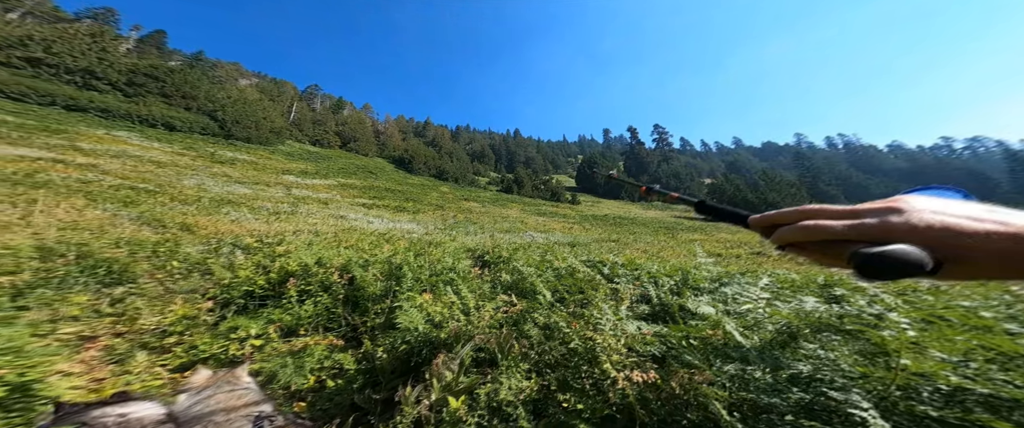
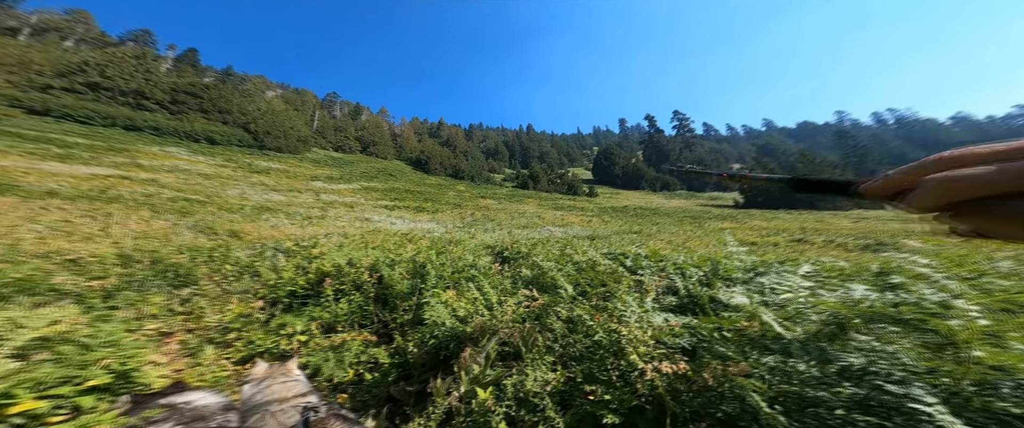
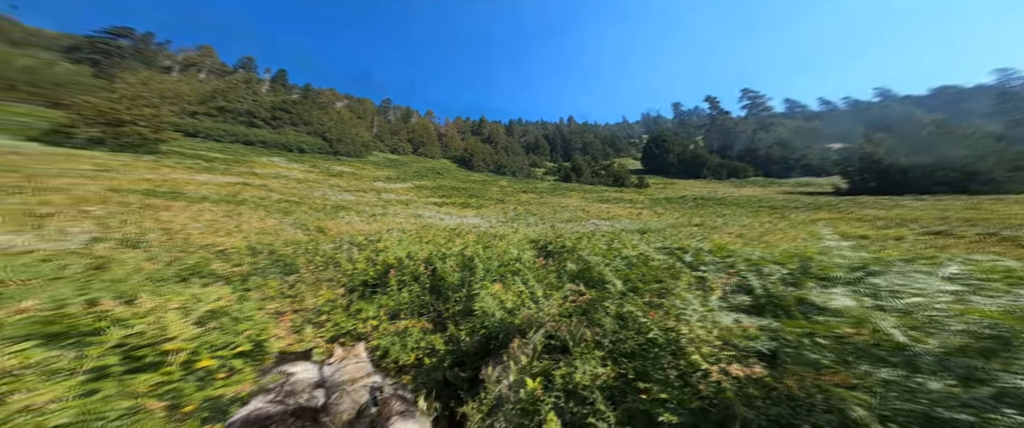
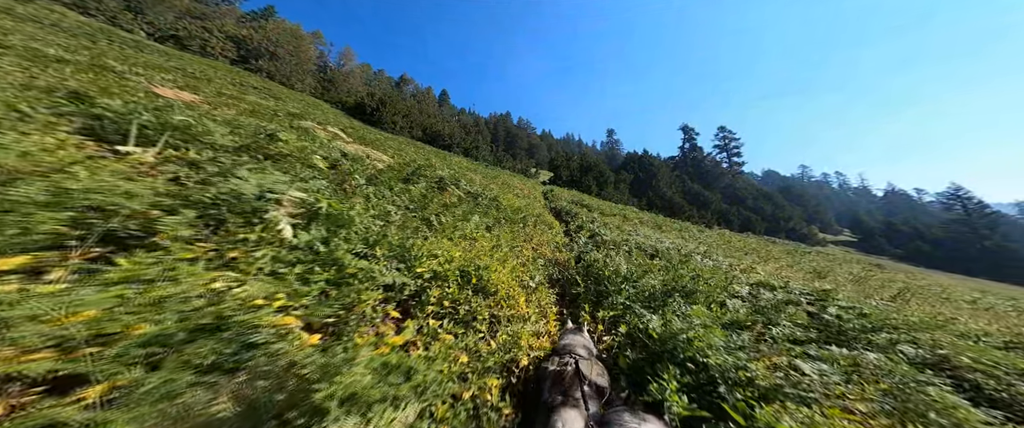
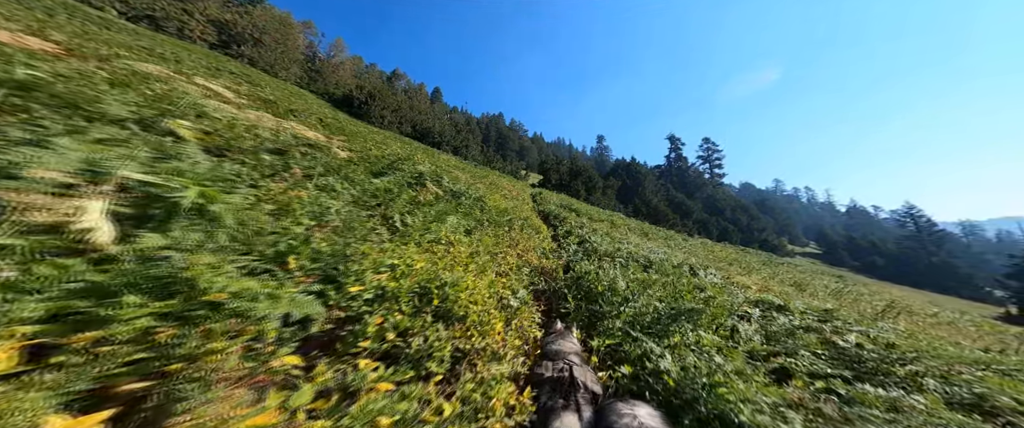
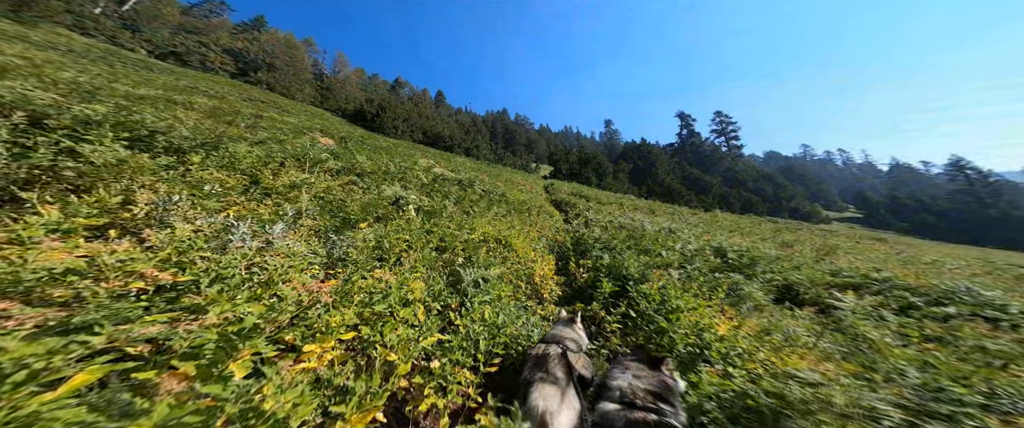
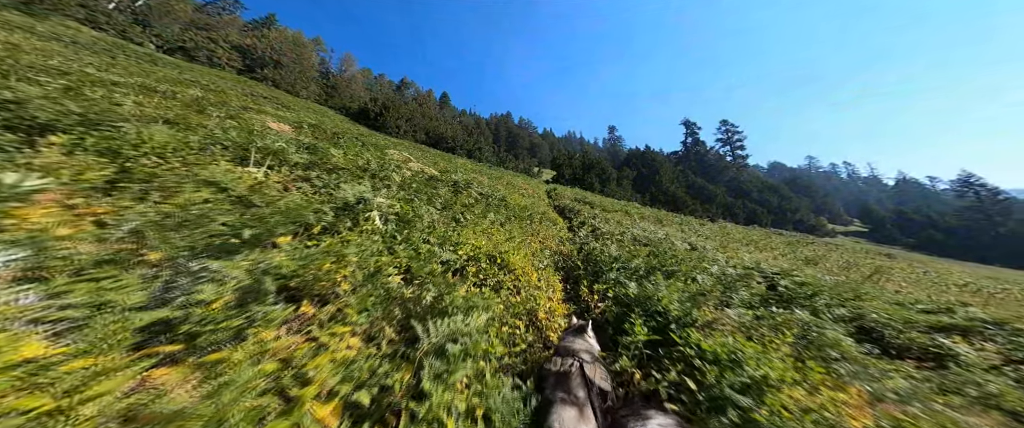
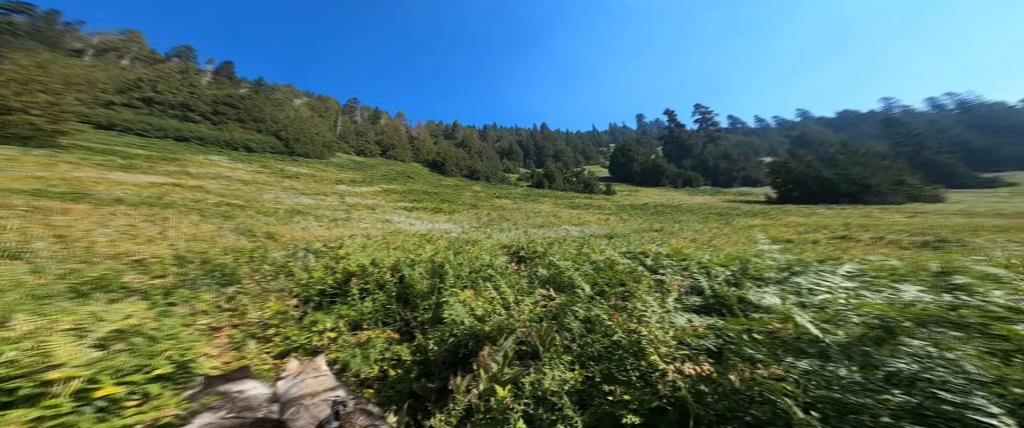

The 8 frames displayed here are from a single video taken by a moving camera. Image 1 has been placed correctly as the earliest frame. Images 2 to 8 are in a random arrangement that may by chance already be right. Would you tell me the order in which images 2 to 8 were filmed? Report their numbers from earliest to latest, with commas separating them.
2, 8, 3, 6, 7, 4, 5
